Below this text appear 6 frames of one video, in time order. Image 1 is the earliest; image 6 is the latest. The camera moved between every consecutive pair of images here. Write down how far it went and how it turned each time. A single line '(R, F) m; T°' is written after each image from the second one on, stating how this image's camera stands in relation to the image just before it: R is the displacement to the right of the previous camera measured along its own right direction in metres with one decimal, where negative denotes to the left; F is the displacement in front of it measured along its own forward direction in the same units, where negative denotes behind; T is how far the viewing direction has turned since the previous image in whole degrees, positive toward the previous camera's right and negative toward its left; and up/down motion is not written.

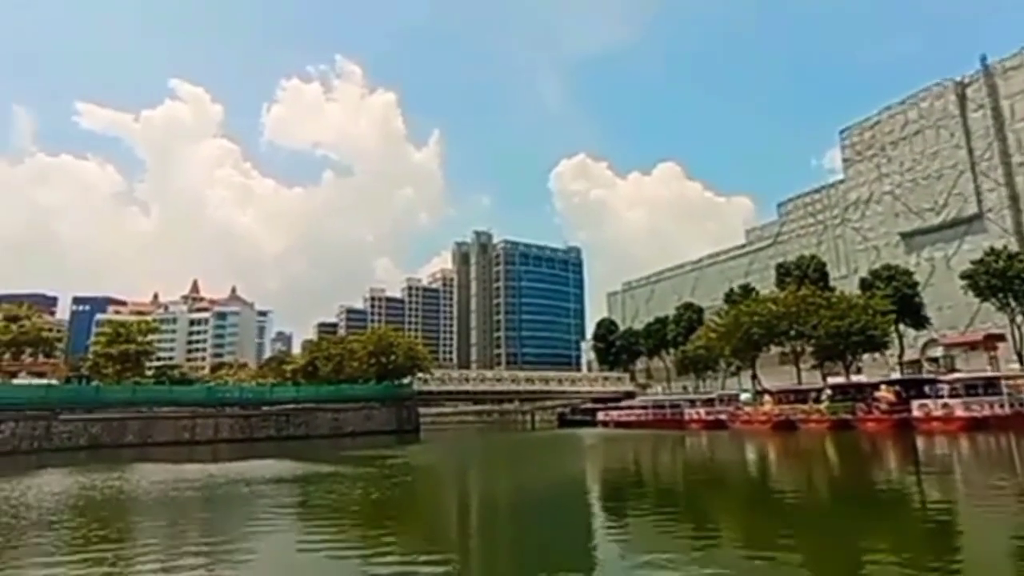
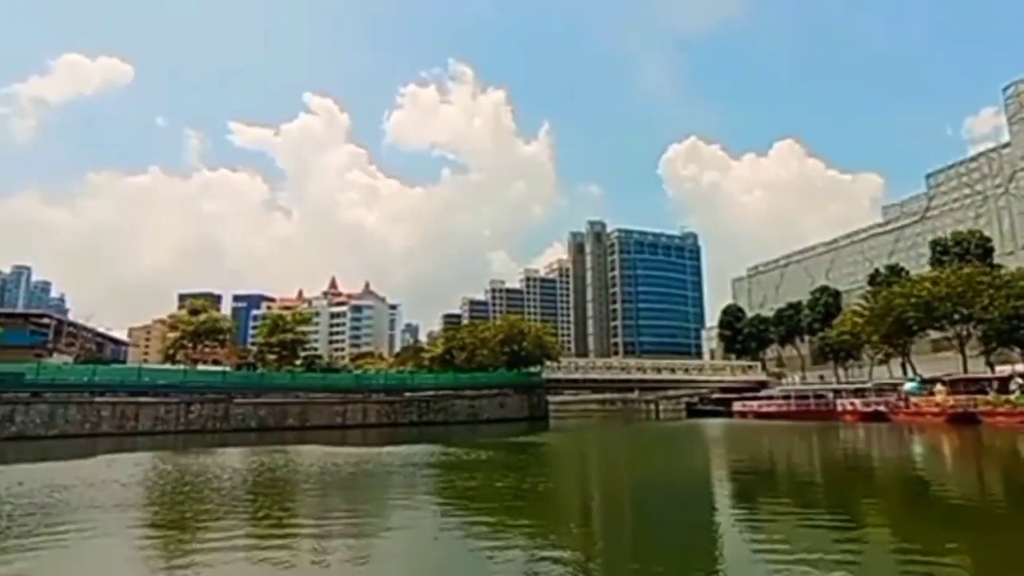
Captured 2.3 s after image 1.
(-0.6, +0.3) m; -11°
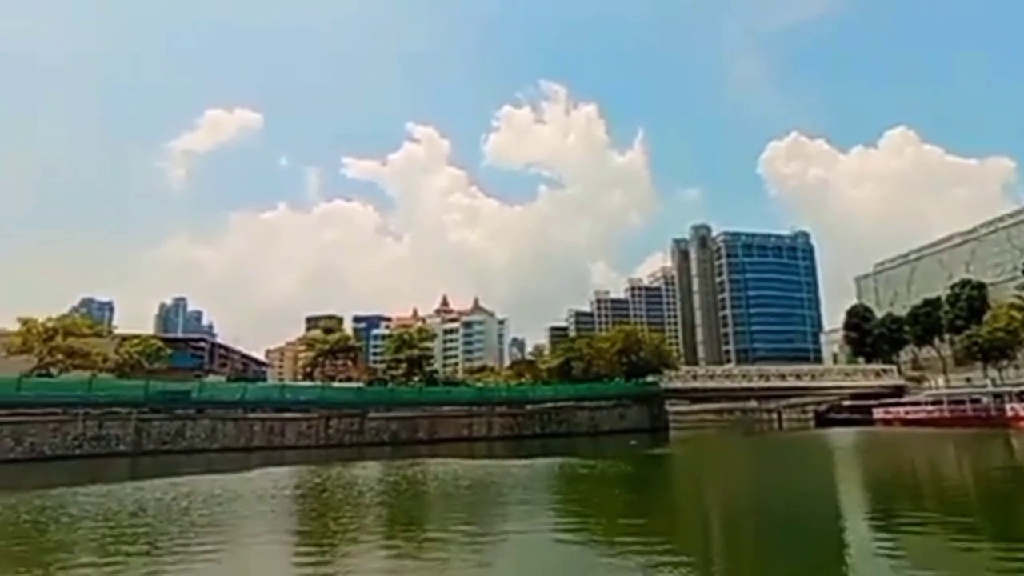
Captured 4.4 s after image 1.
(-0.6, +0.3) m; -9°
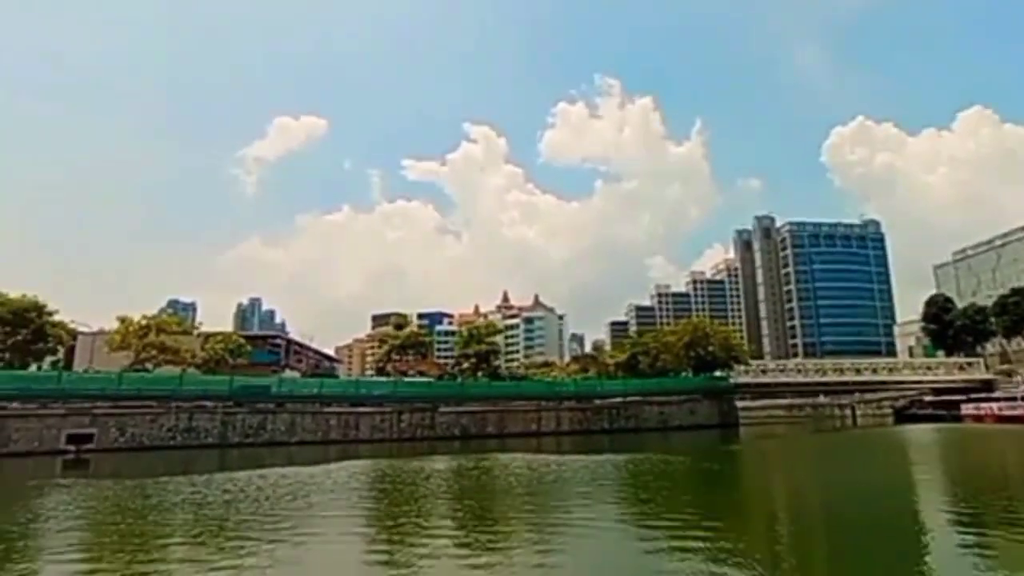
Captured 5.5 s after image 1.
(-0.3, +0.1) m; -5°
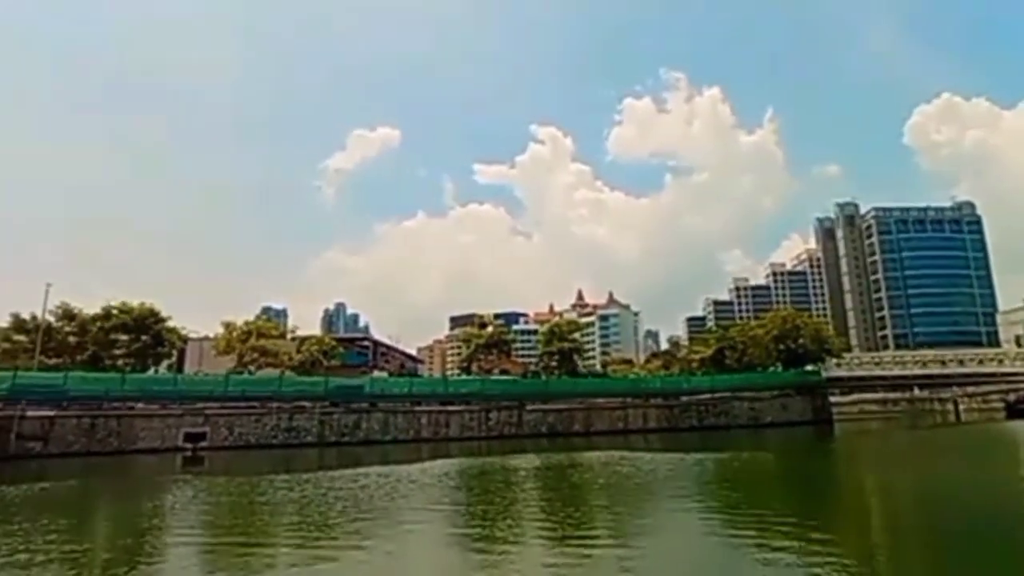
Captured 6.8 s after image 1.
(-0.4, +0.1) m; -6°
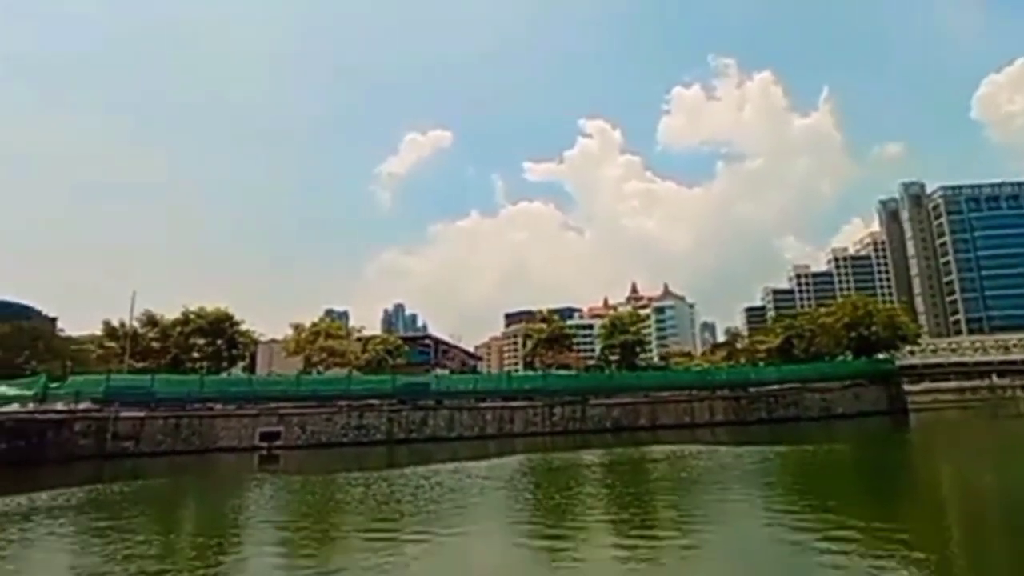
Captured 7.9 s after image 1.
(-0.2, +0.1) m; -5°
